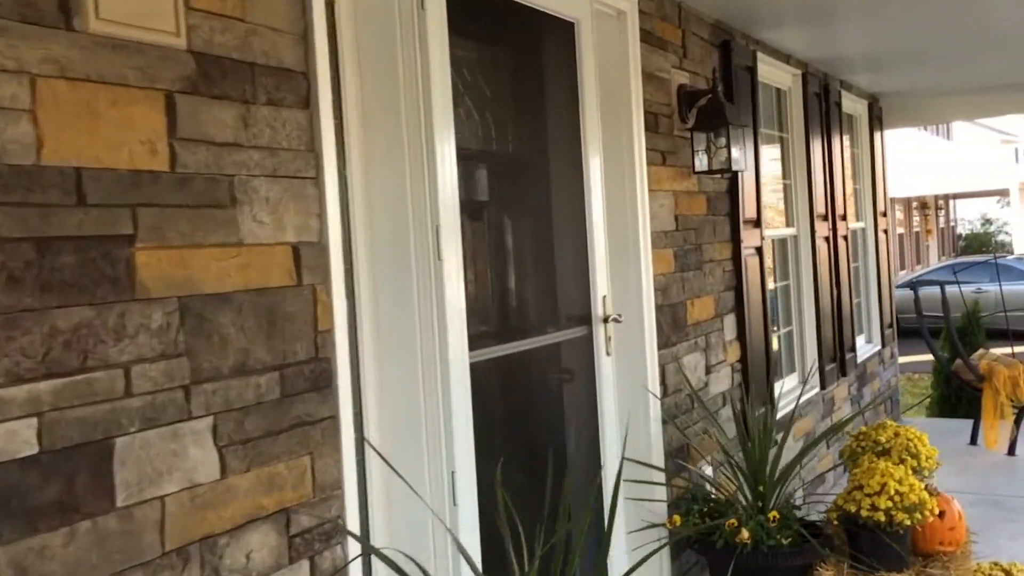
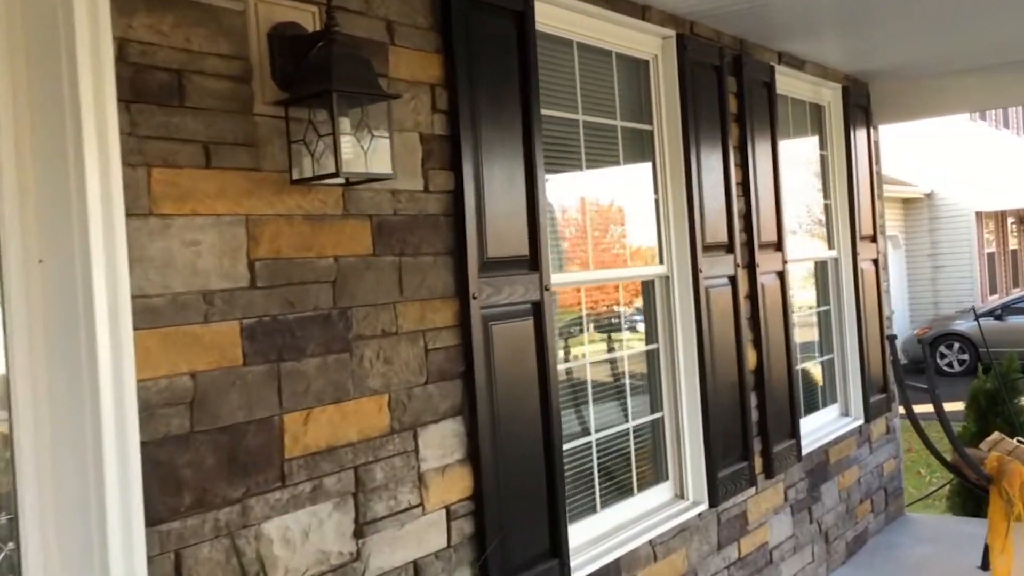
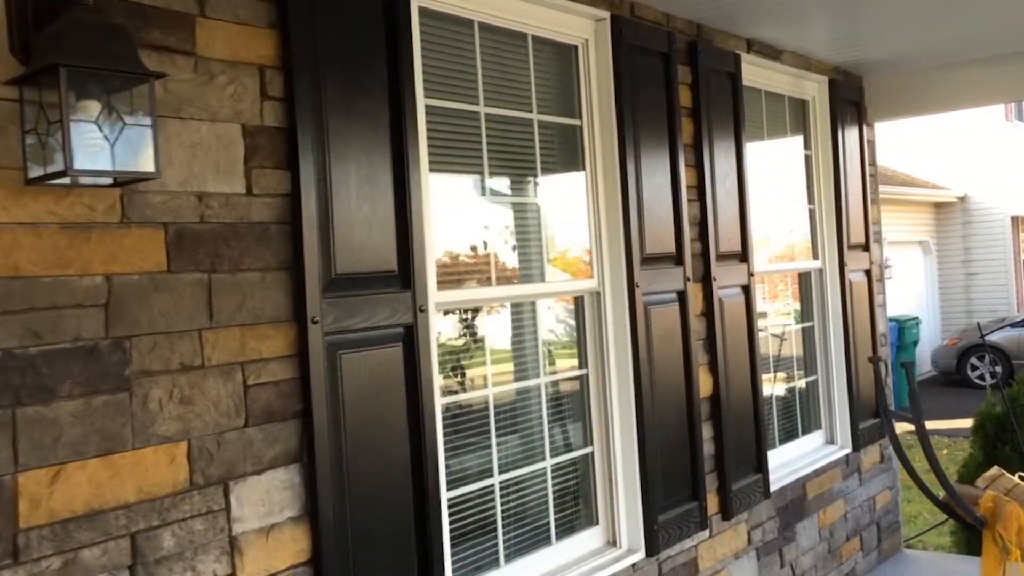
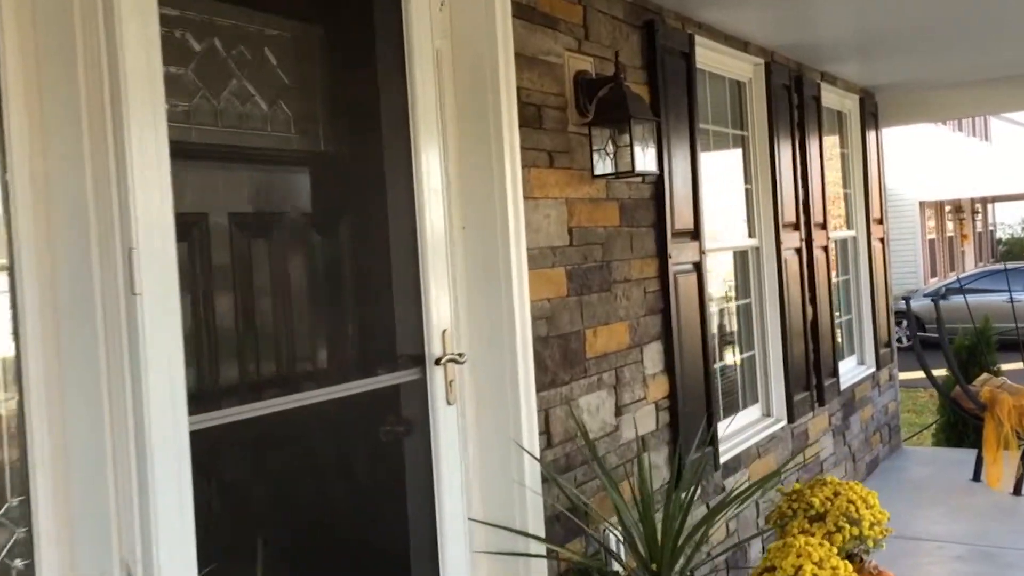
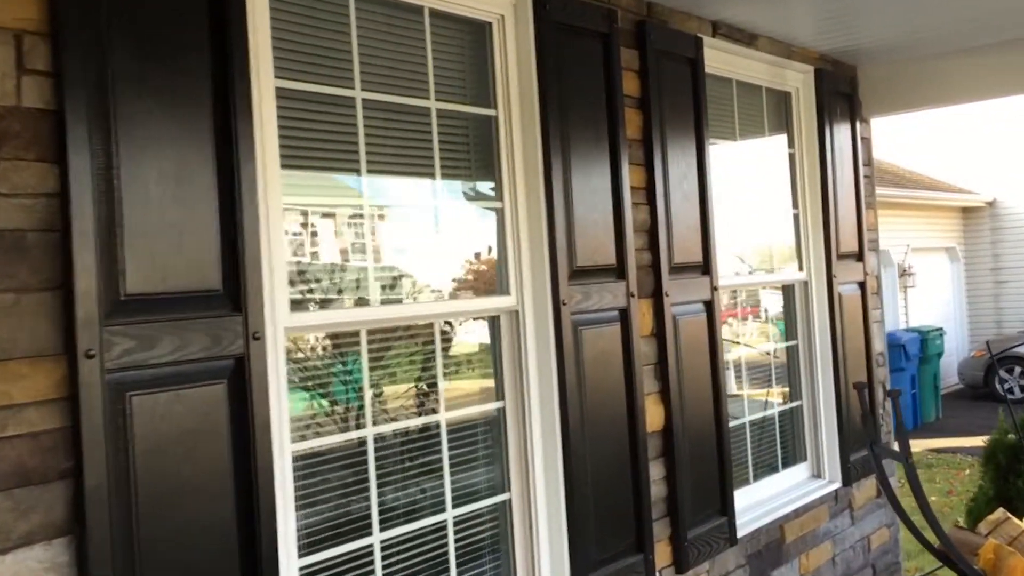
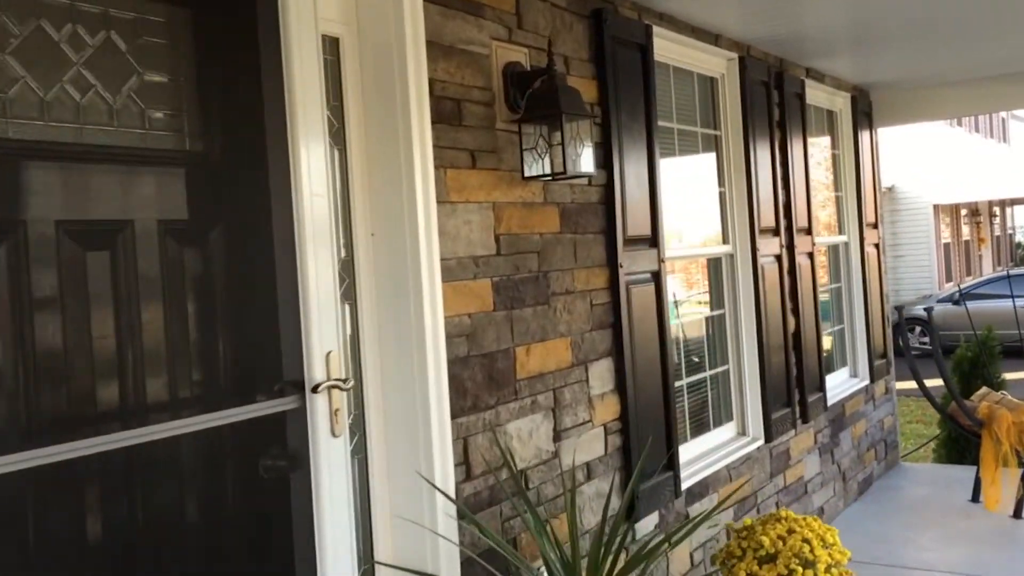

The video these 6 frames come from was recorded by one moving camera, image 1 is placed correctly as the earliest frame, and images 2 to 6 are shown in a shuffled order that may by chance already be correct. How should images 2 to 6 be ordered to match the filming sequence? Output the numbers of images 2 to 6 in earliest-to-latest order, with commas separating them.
4, 6, 2, 3, 5
